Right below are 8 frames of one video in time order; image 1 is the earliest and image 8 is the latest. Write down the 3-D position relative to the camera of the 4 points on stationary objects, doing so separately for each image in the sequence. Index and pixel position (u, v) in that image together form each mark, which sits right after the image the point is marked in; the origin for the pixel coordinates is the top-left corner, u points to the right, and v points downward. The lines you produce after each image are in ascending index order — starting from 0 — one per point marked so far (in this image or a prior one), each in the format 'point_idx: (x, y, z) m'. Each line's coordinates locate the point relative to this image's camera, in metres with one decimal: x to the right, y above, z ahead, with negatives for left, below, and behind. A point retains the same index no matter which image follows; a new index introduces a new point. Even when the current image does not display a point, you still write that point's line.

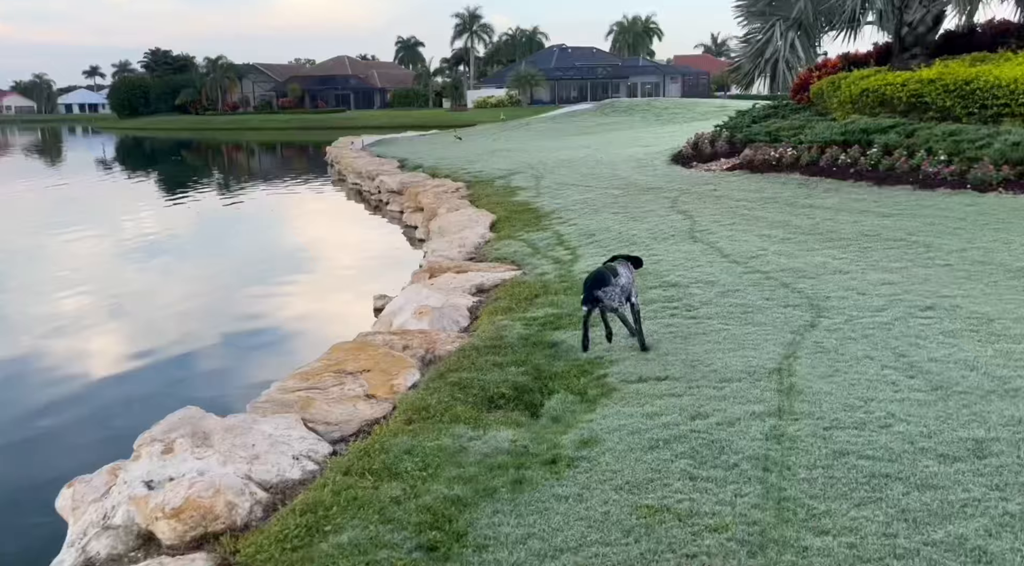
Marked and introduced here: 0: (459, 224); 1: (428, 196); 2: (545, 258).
0: (-0.7, +0.8, +11.7) m
1: (-1.5, +1.6, +15.9) m
2: (+0.3, +0.3, +8.9) m
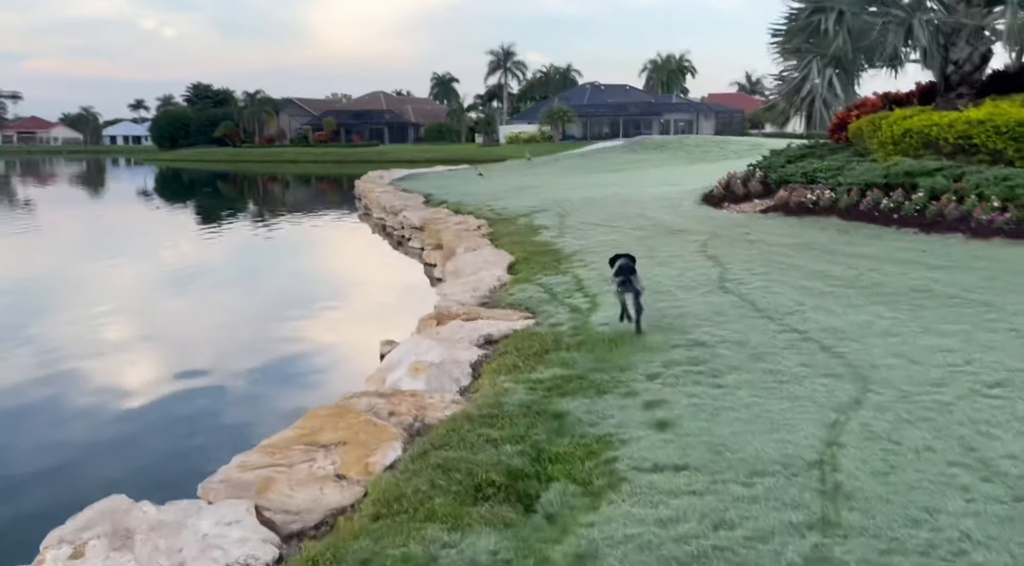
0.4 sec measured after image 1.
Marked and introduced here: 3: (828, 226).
0: (-0.5, +0.2, +11.1) m
1: (-1.1, +0.9, +15.4) m
2: (+0.5, -0.2, +8.3) m
3: (+3.8, +0.7, +10.6) m
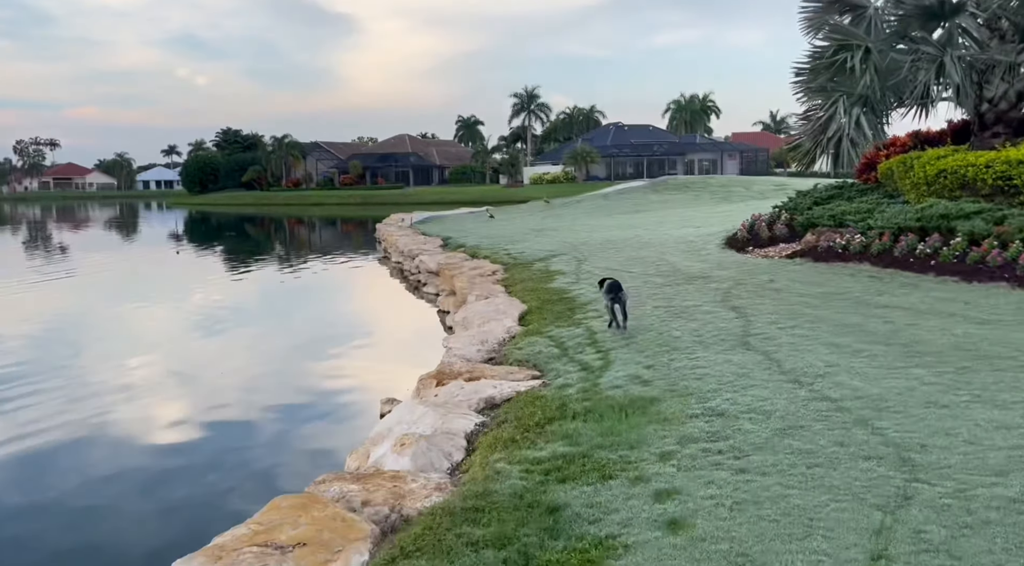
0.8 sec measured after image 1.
0: (-0.3, -0.4, +10.6) m
1: (-0.8, +0.1, +14.8) m
2: (+0.5, -0.7, +7.7) m
3: (+3.9, +0.1, +9.9) m
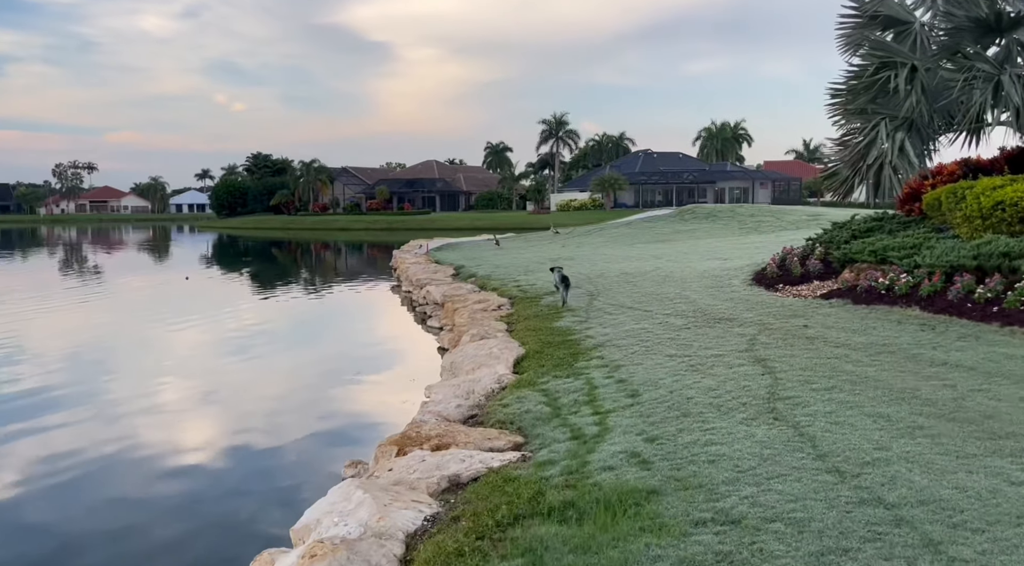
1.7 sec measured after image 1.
0: (-0.4, -0.8, +9.3) m
1: (-0.8, -0.5, +13.6) m
2: (+0.4, -1.0, +6.4) m
3: (+3.8, -0.4, +8.6) m
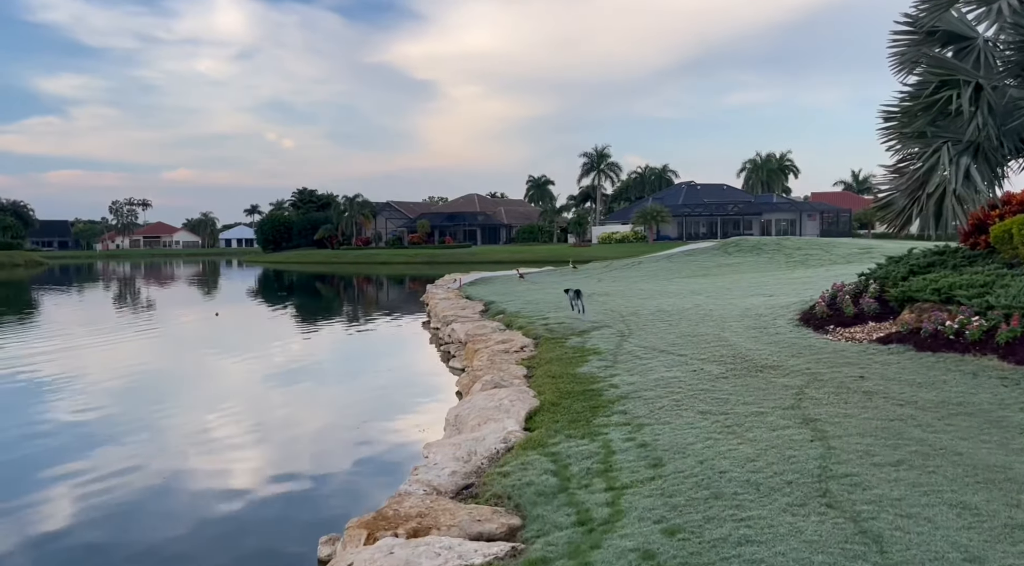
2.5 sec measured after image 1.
0: (-0.3, -1.2, +8.3) m
1: (-0.4, -1.1, +12.6) m
2: (+0.3, -1.3, +5.3) m
3: (+3.9, -0.7, +7.3) m
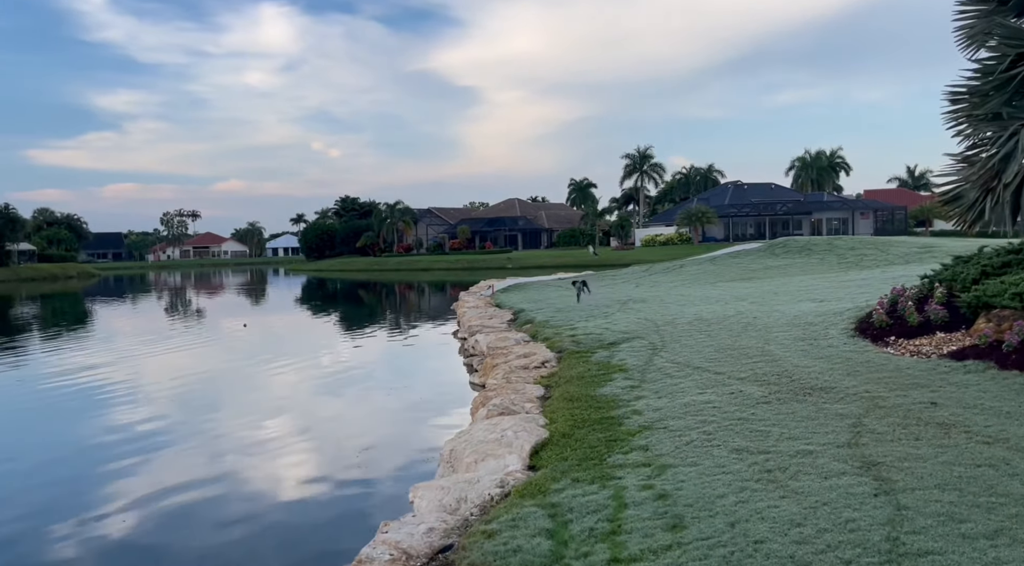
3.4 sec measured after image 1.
0: (-0.2, -1.3, +7.1) m
1: (-0.2, -1.2, +11.4) m
2: (+0.2, -1.4, +4.1) m
3: (+3.9, -0.8, +5.9) m
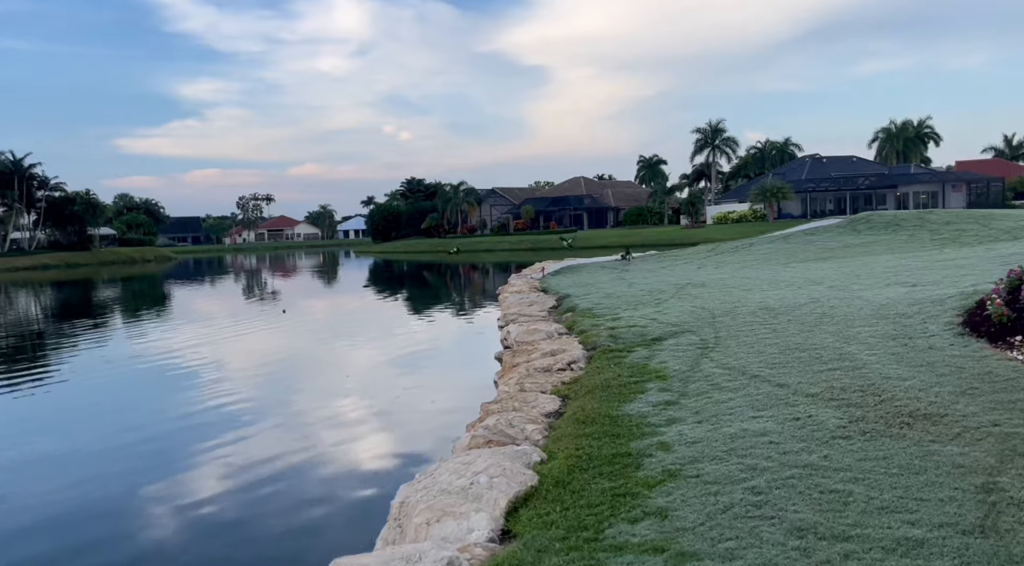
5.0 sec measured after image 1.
0: (-0.4, -1.3, +5.1) m
1: (0.0, -1.0, +9.5) m
2: (-0.2, -1.4, +2.1) m
3: (+3.6, -0.7, +3.6) m
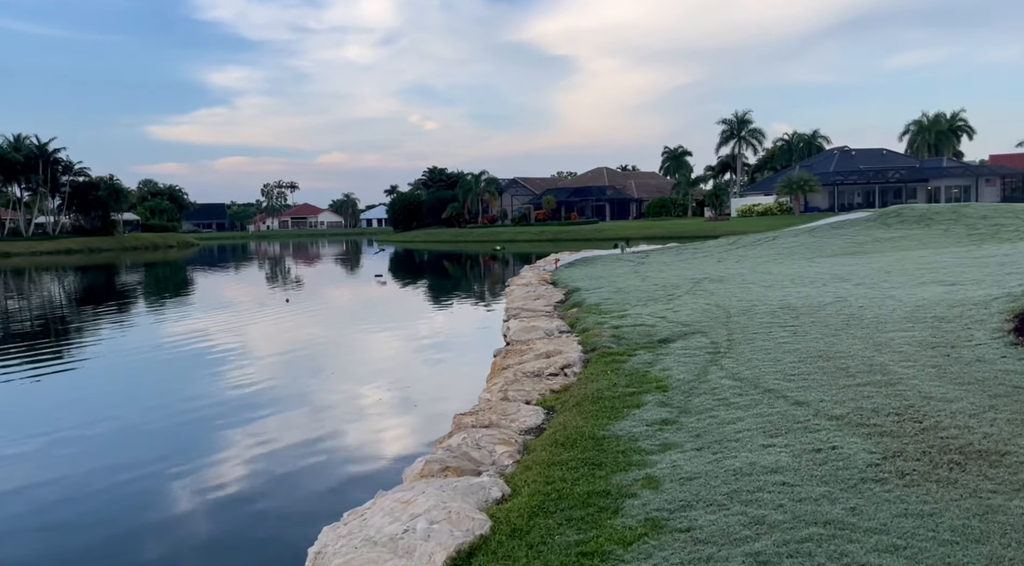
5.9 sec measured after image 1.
0: (-0.7, -1.2, +4.1) m
1: (-0.1, -1.0, +8.4) m
2: (-0.5, -1.4, +1.1) m
3: (+3.3, -0.8, +2.5) m
